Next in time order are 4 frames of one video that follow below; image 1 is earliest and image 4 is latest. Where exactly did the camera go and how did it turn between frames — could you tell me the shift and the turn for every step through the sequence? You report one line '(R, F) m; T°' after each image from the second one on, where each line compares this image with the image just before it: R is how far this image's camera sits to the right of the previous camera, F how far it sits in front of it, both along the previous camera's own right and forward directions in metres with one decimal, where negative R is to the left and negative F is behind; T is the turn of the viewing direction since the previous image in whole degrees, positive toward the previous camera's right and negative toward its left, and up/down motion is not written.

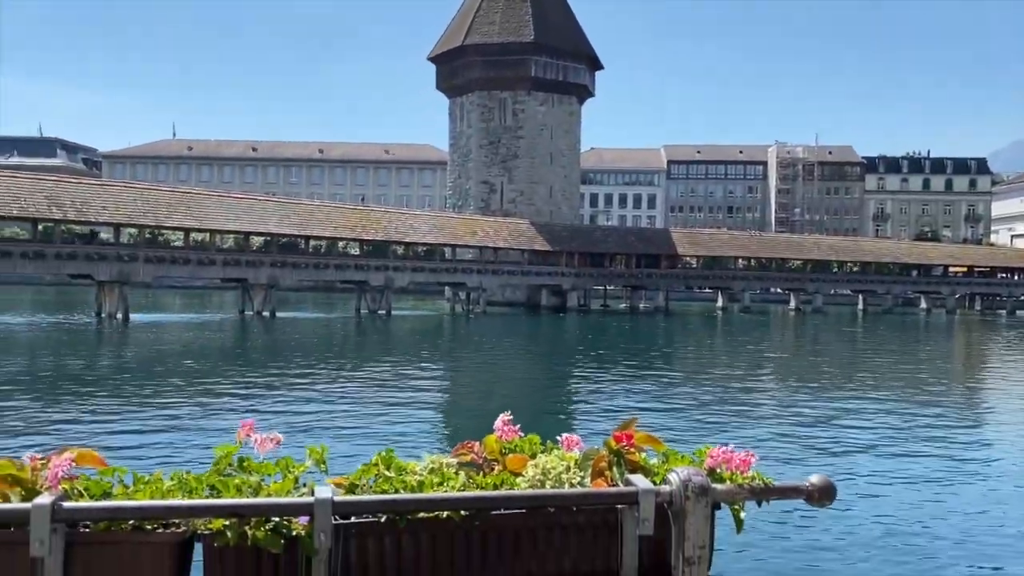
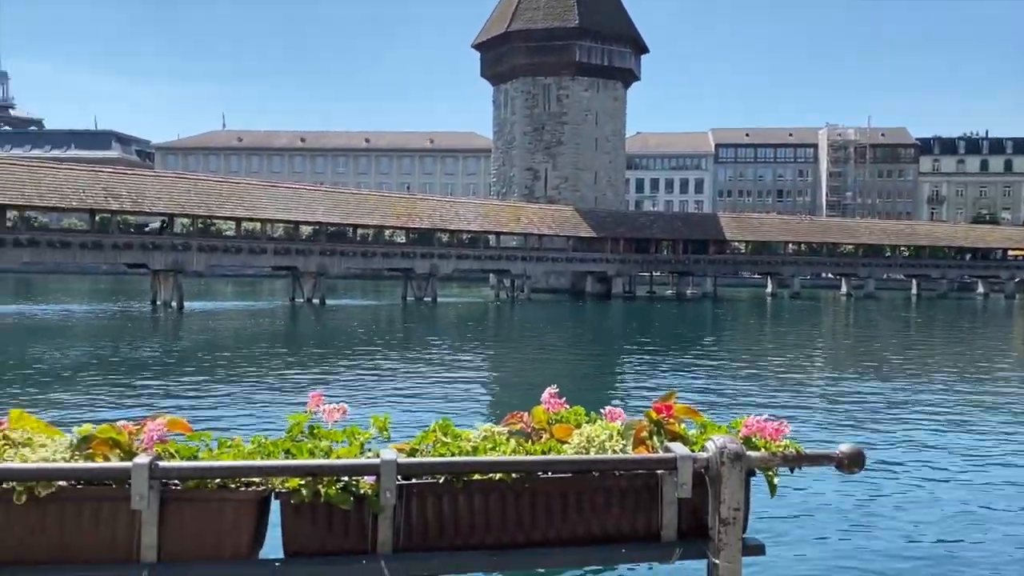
(0.0, -0.3) m; -3°
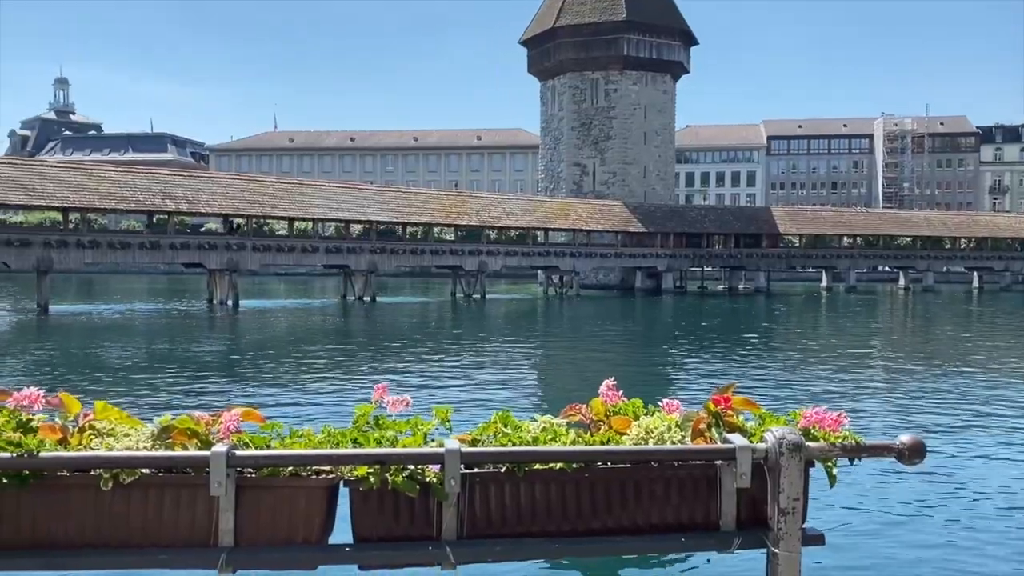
(0.0, -0.1) m; -3°
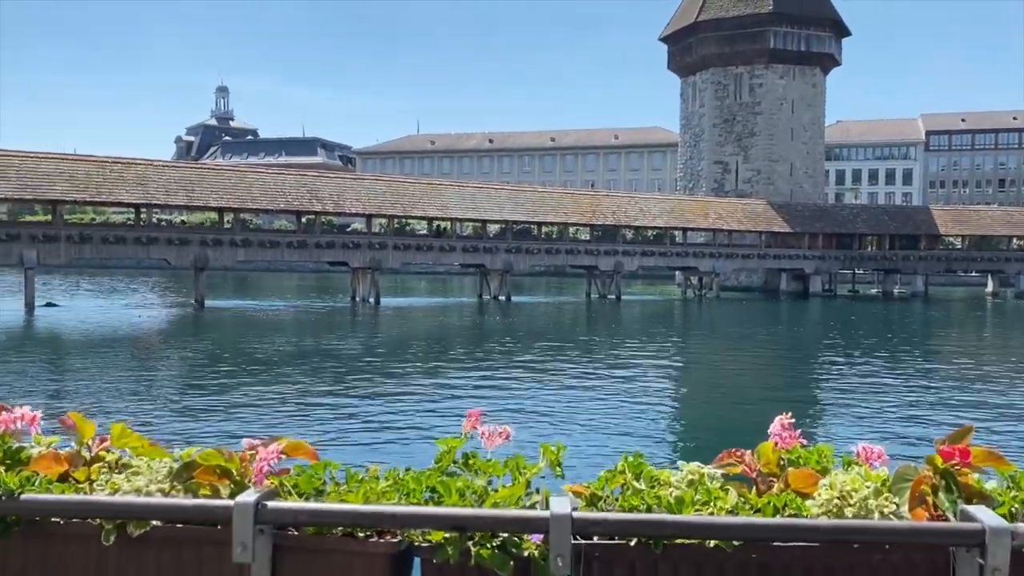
(0.0, +1.1) m; -9°
